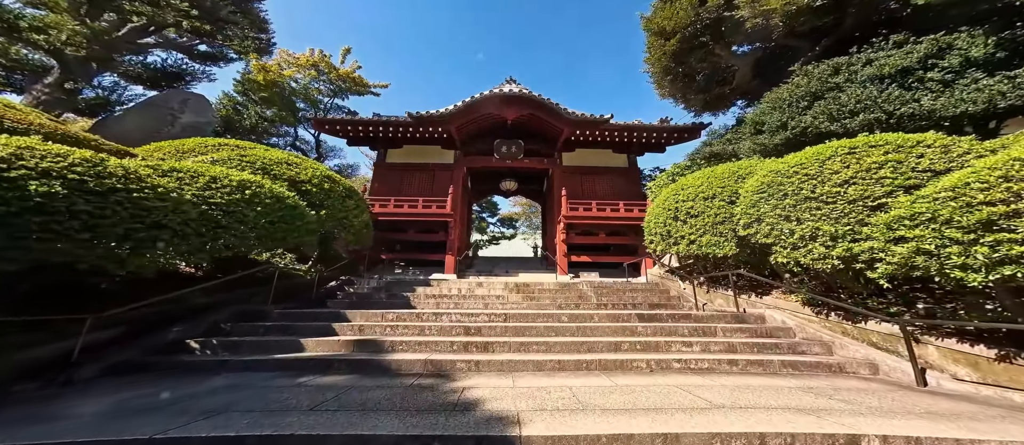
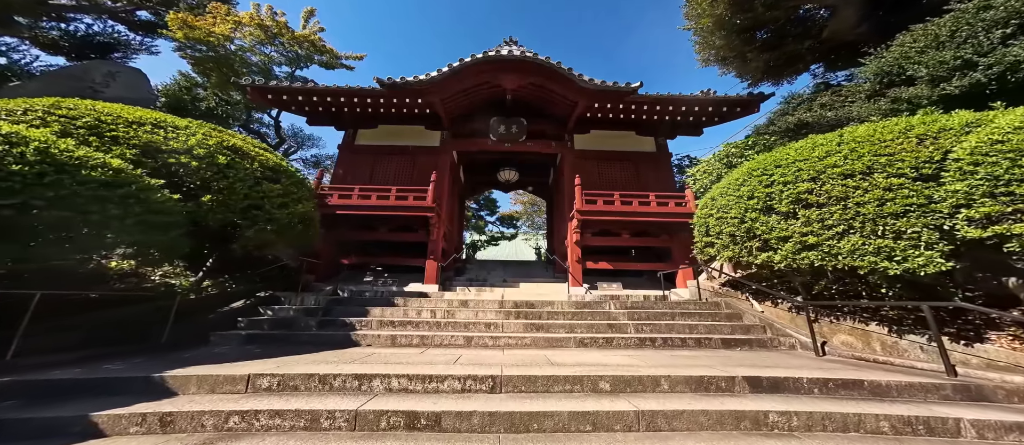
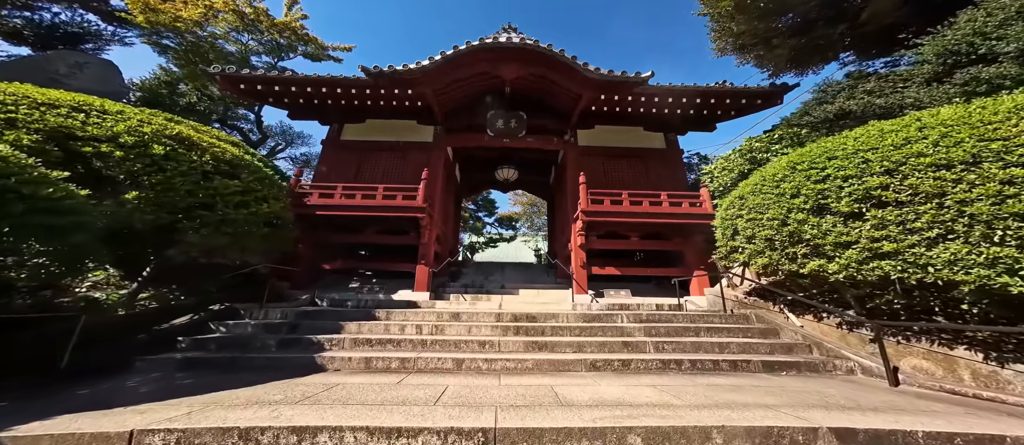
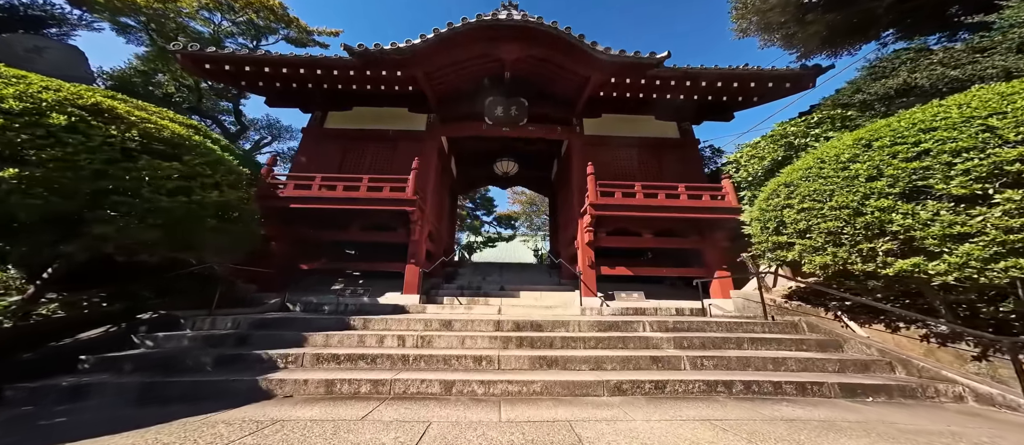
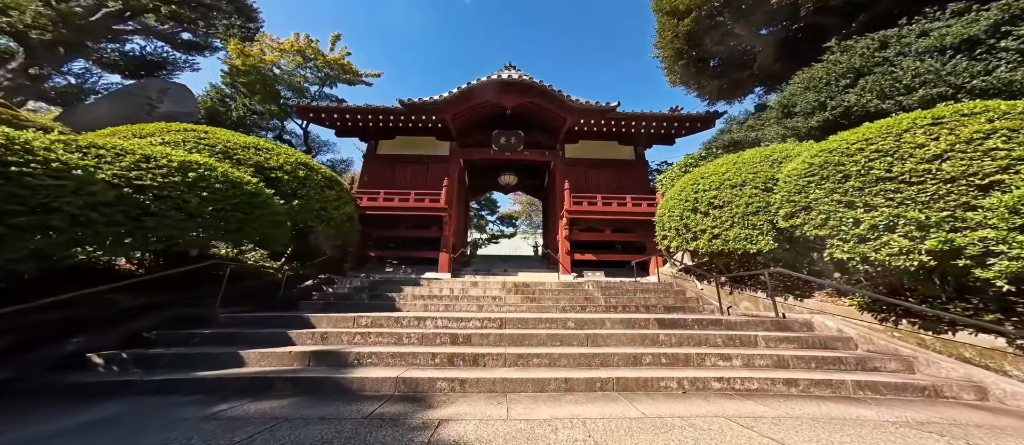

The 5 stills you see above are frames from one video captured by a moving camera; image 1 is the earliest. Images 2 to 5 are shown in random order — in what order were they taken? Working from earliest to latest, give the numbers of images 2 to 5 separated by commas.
5, 2, 3, 4
